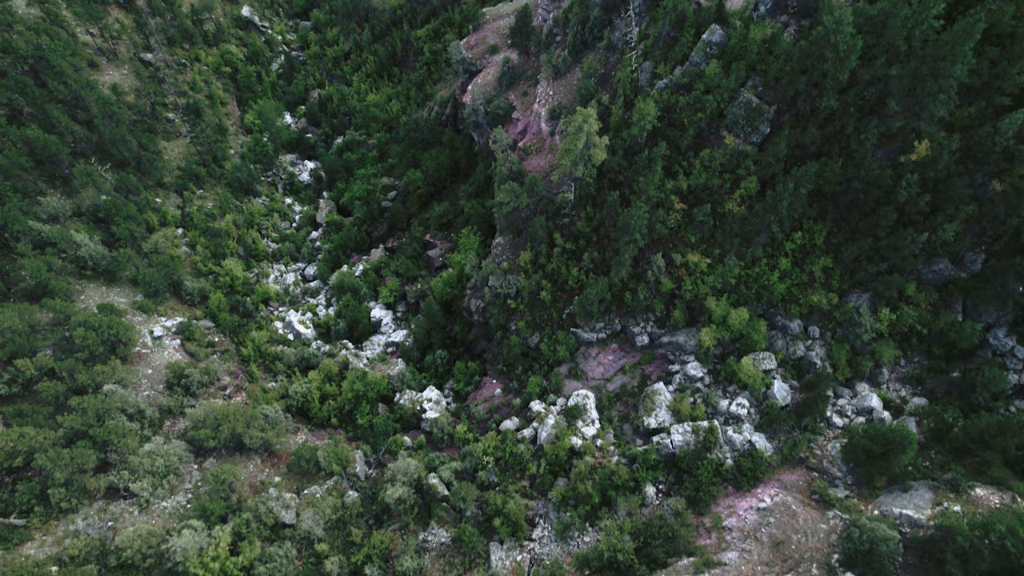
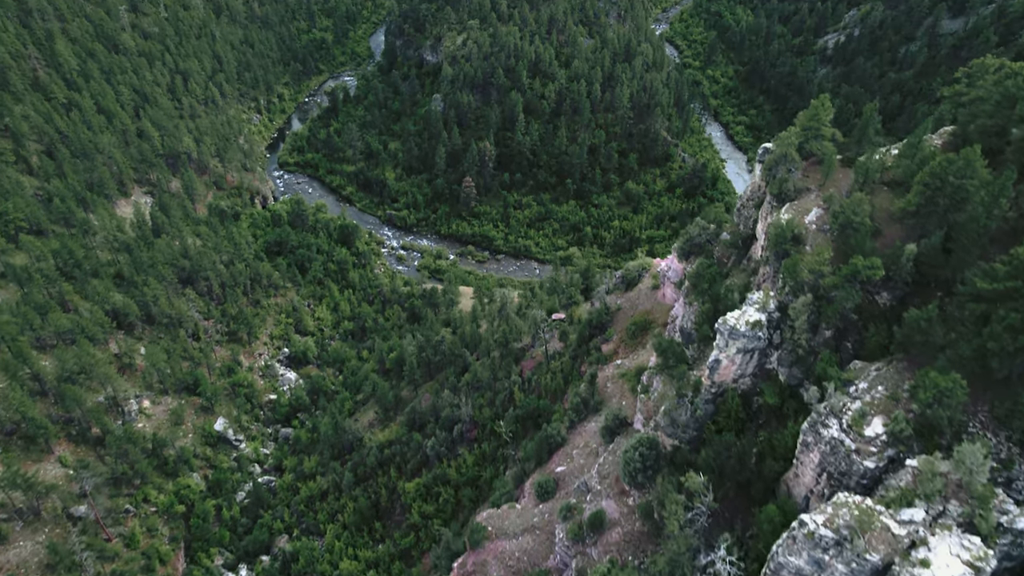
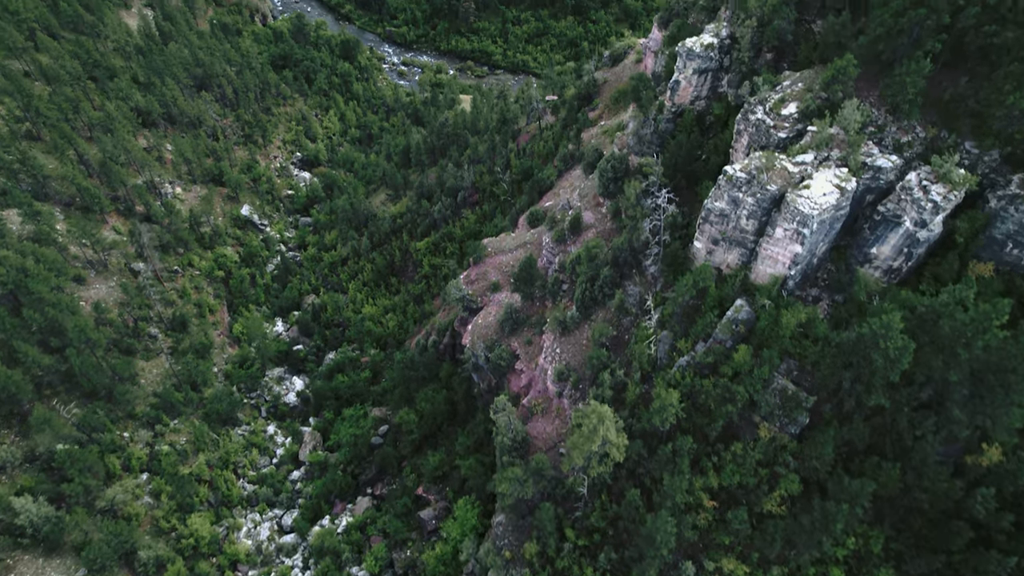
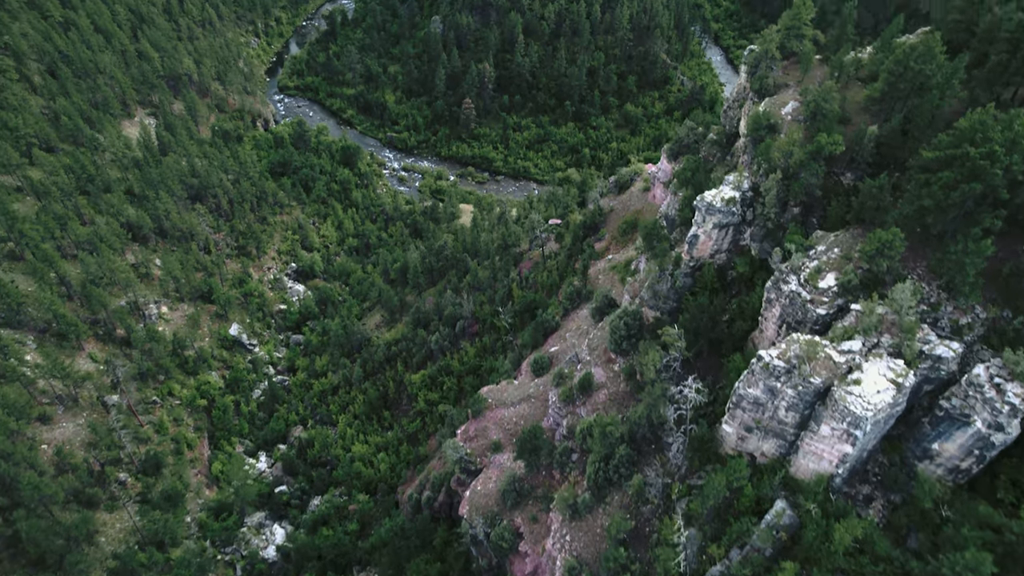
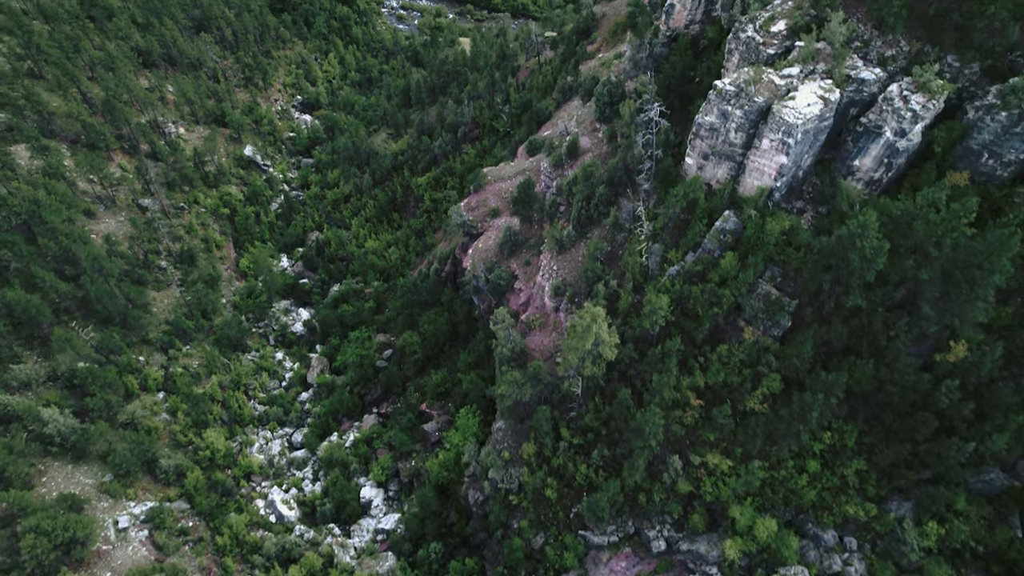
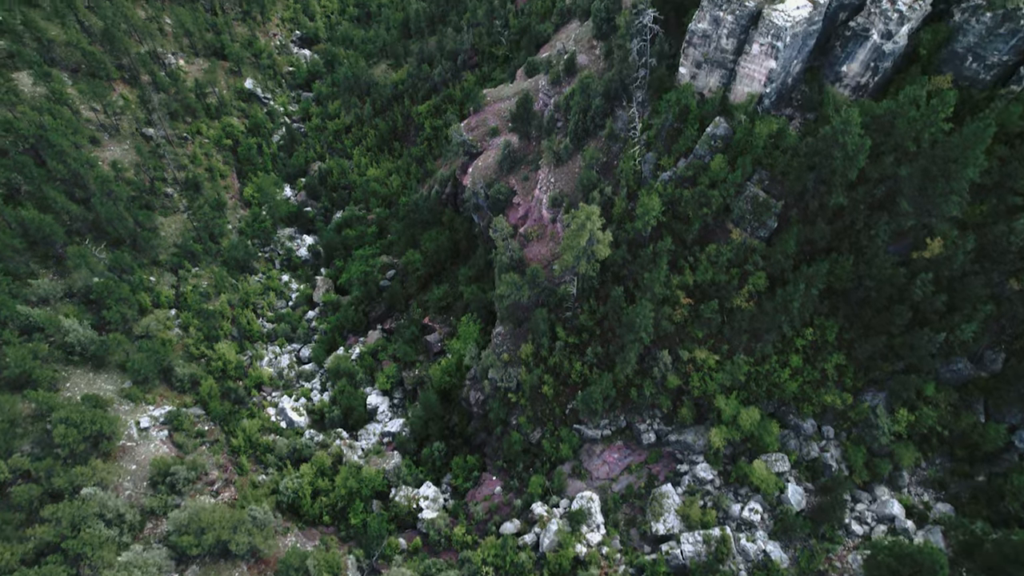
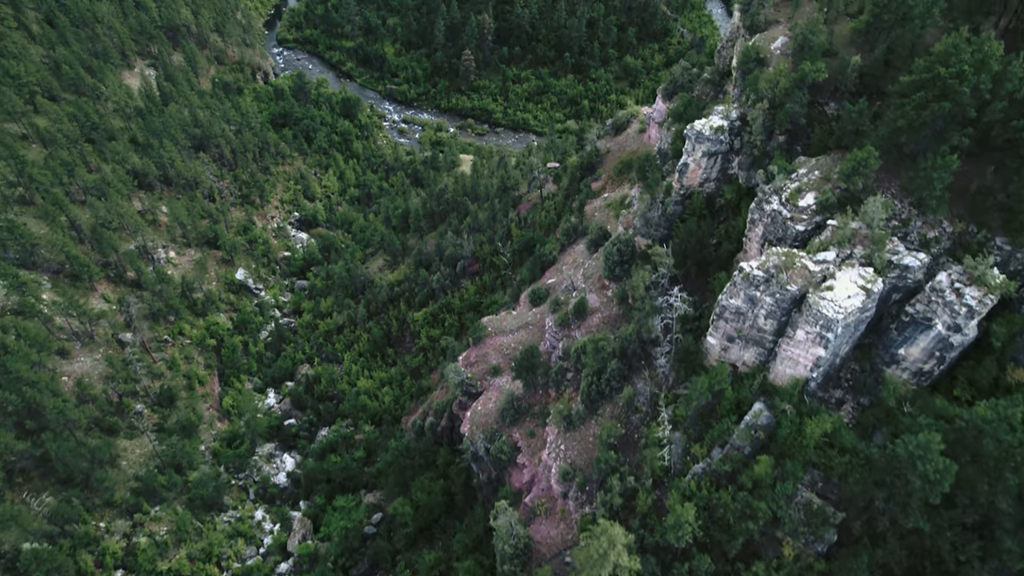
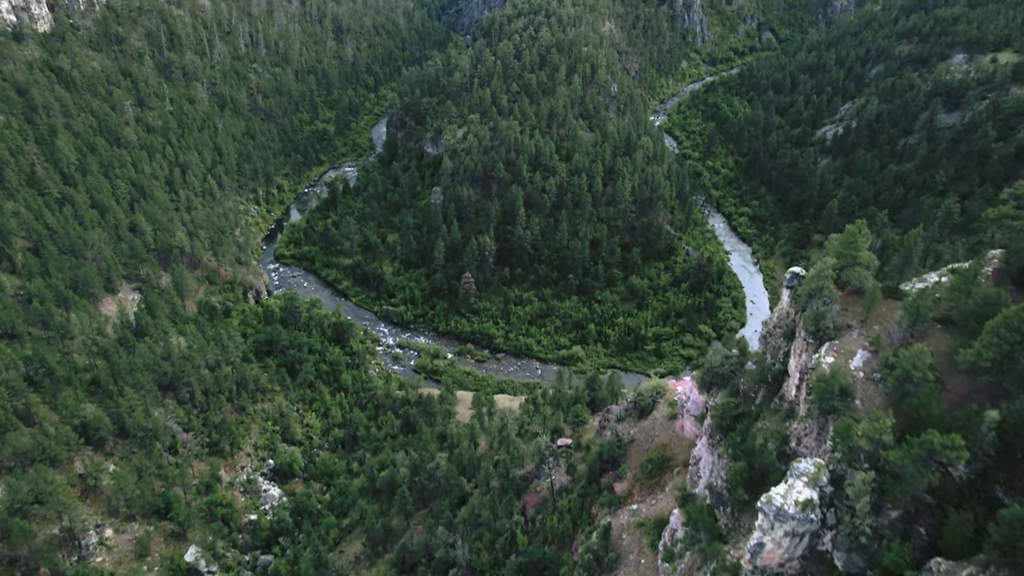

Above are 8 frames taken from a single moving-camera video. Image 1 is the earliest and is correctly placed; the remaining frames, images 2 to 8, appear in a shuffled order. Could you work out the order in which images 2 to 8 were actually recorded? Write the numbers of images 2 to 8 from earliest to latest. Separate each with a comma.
6, 5, 3, 7, 4, 2, 8
